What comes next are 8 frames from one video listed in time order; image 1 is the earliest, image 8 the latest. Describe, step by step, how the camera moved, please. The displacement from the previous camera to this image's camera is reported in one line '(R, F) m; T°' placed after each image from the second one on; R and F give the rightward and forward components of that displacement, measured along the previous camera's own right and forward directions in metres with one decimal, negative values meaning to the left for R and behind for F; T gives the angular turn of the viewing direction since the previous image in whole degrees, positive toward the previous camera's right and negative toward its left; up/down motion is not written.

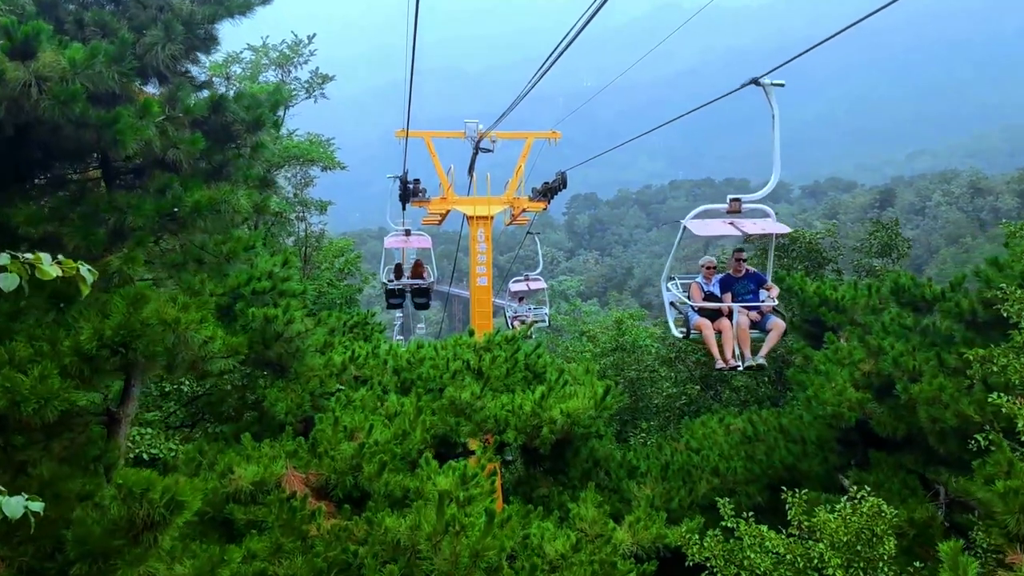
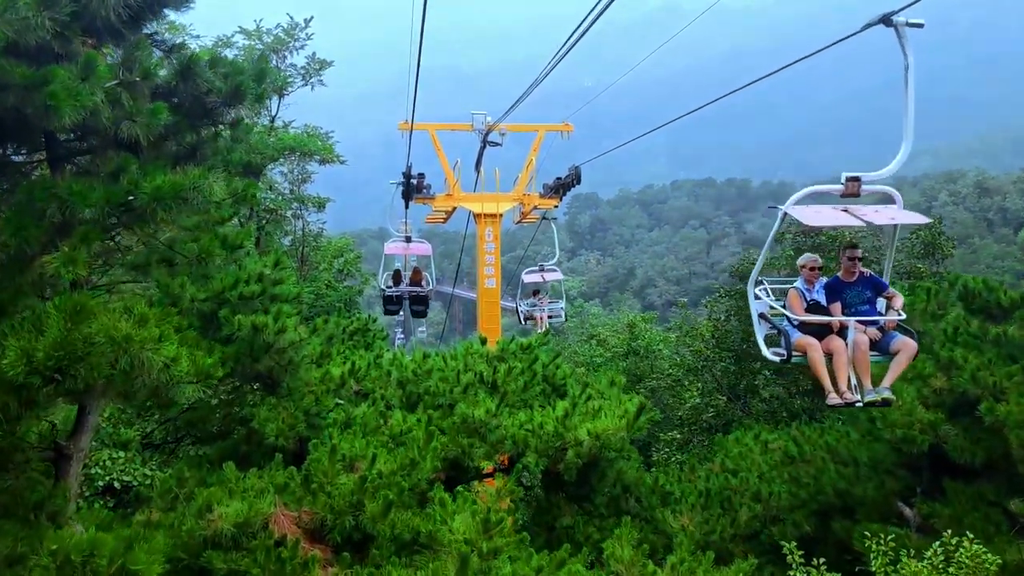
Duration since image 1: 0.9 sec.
(-0.1, +0.7) m; 0°
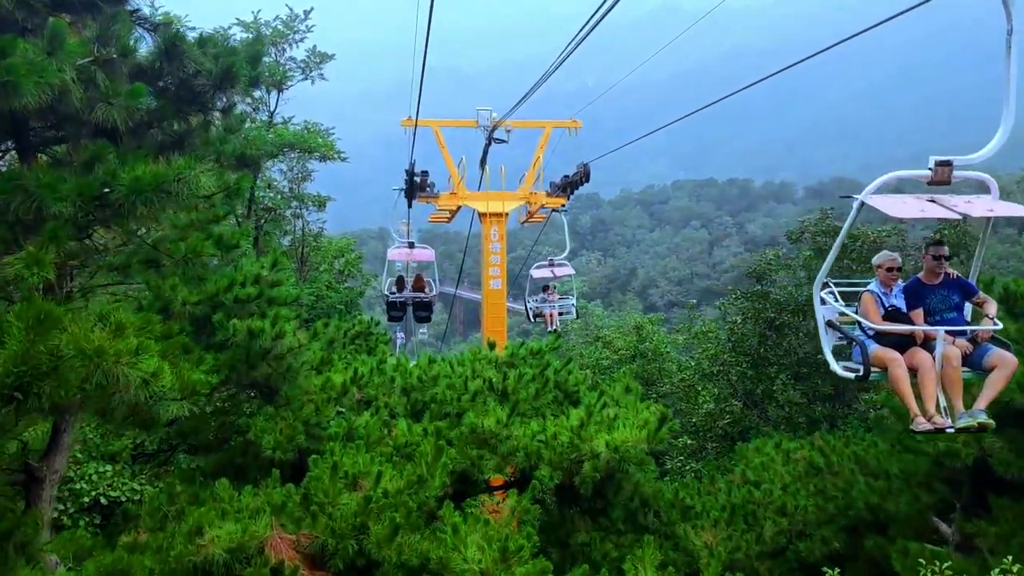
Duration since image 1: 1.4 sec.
(-0.1, +0.3) m; 0°
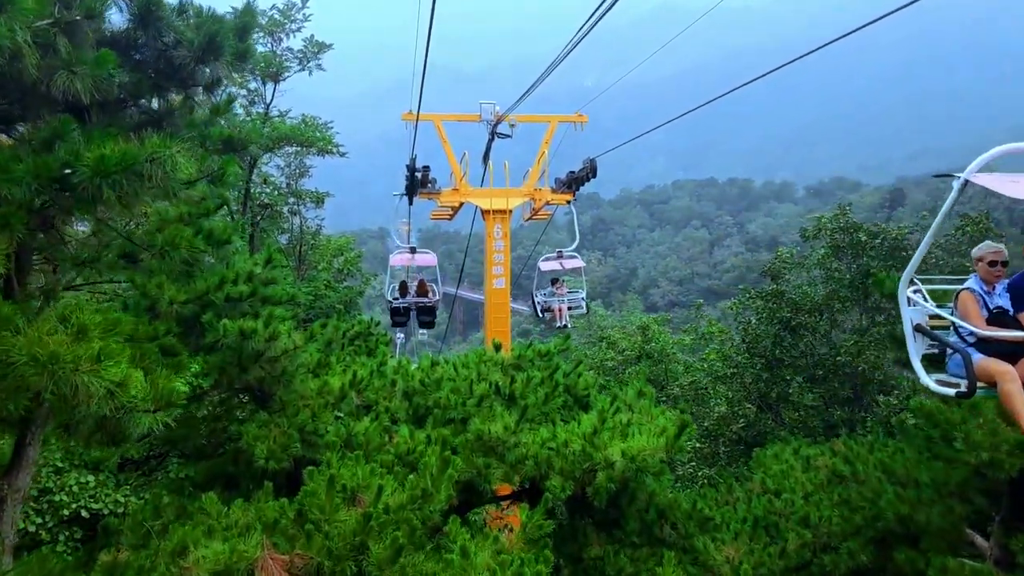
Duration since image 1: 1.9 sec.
(-0.1, +0.3) m; 0°
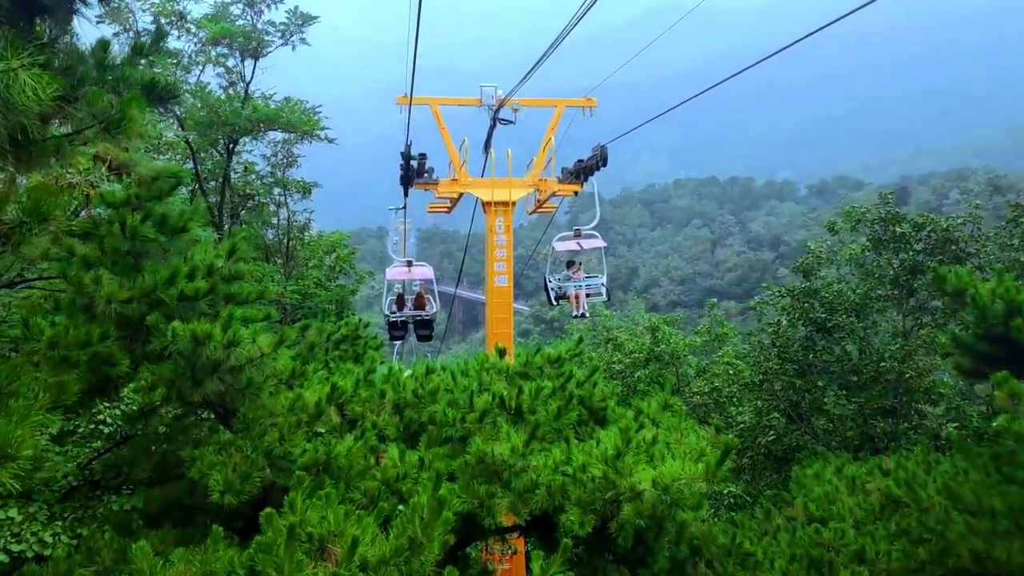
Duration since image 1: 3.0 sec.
(0.0, +0.8) m; 0°
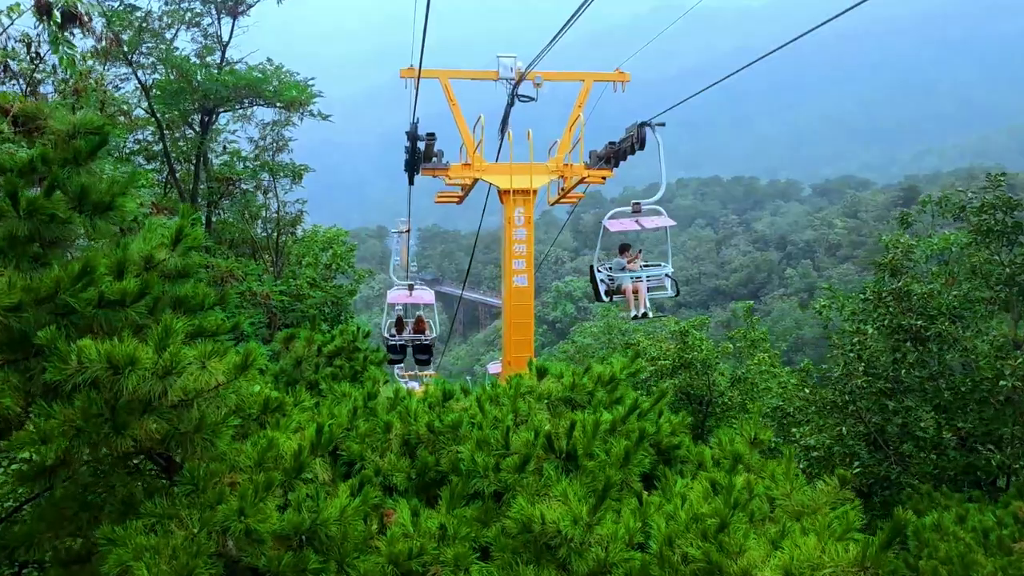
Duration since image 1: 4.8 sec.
(-0.2, +1.3) m; 0°
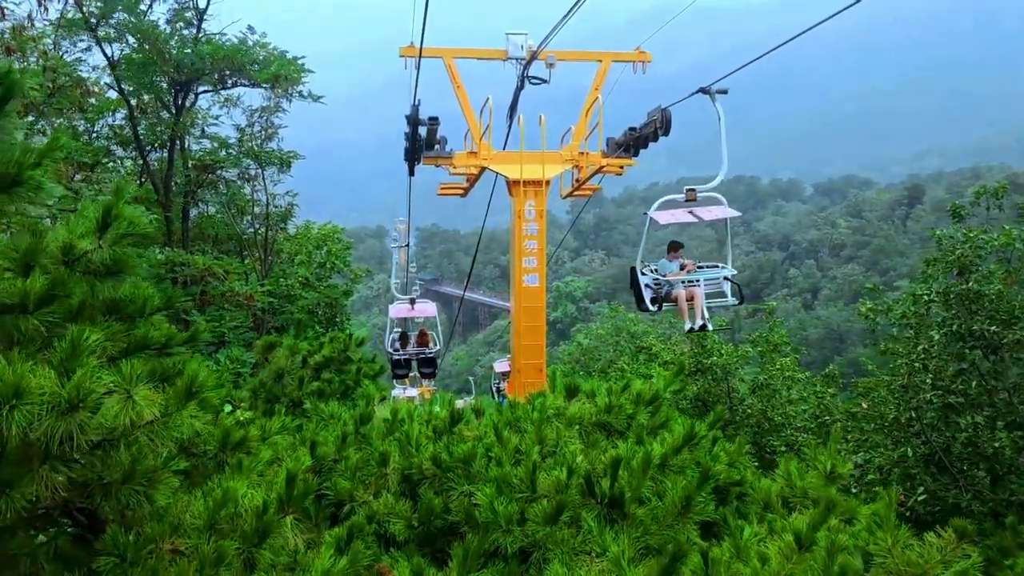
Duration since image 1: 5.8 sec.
(-0.1, +0.8) m; 0°
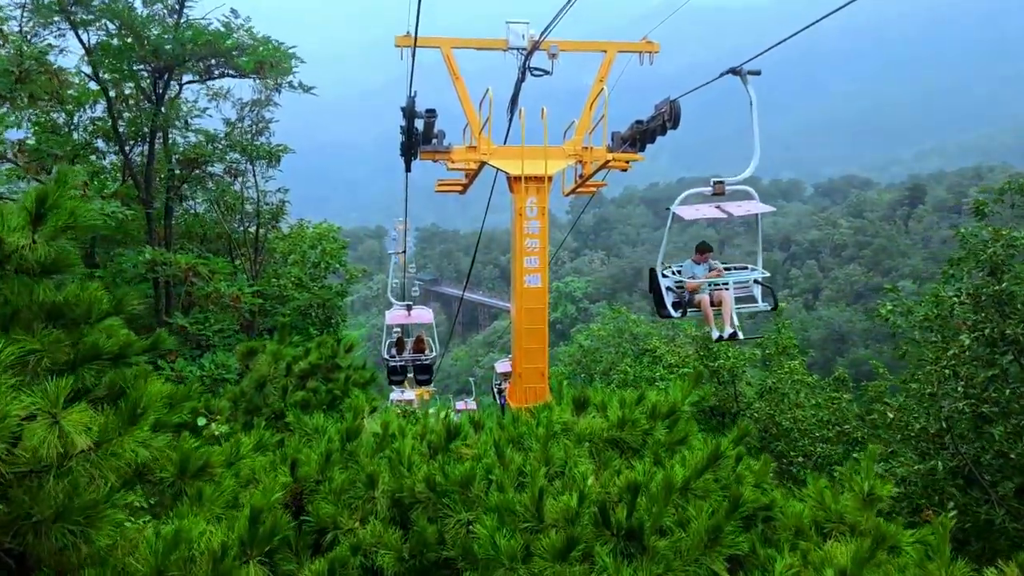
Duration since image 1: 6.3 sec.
(0.0, +0.4) m; 0°
